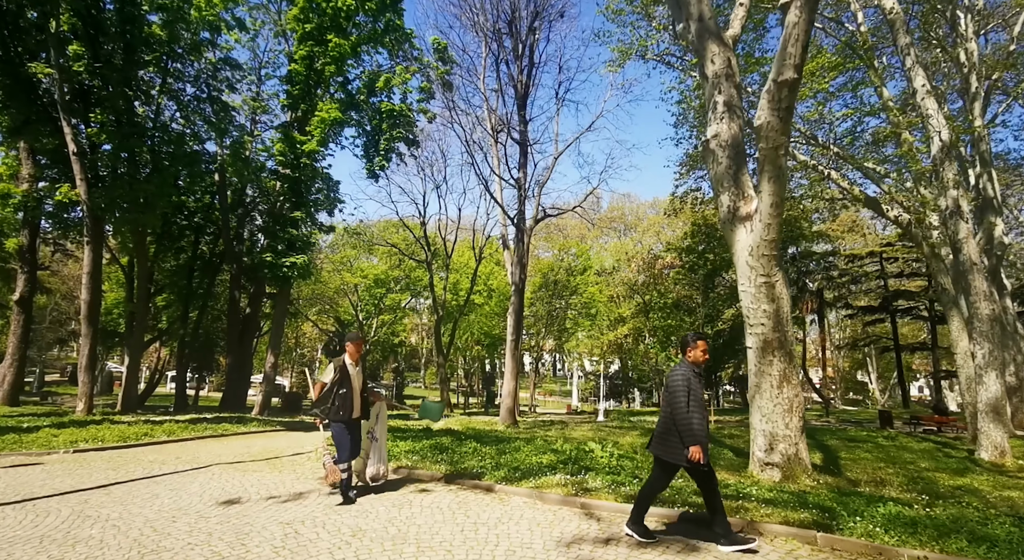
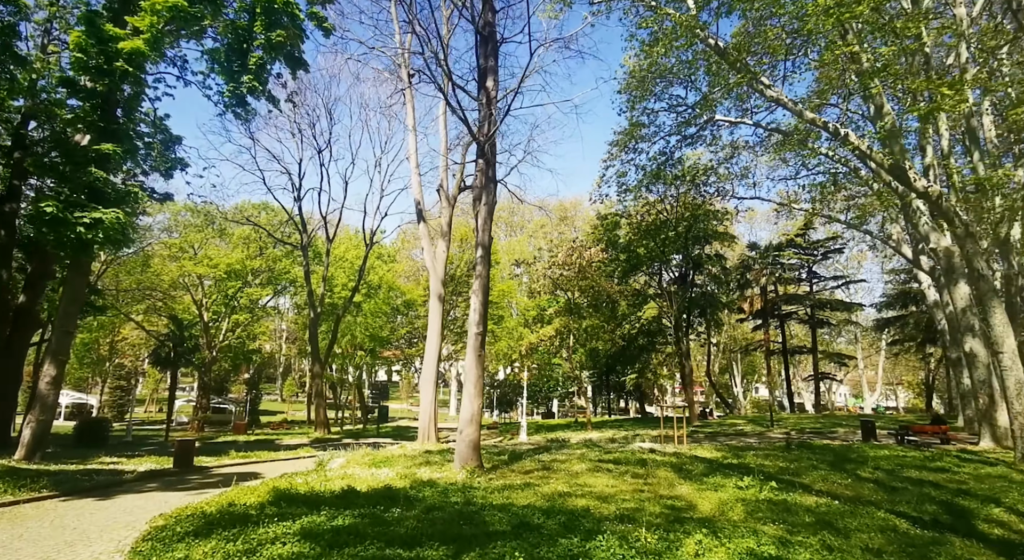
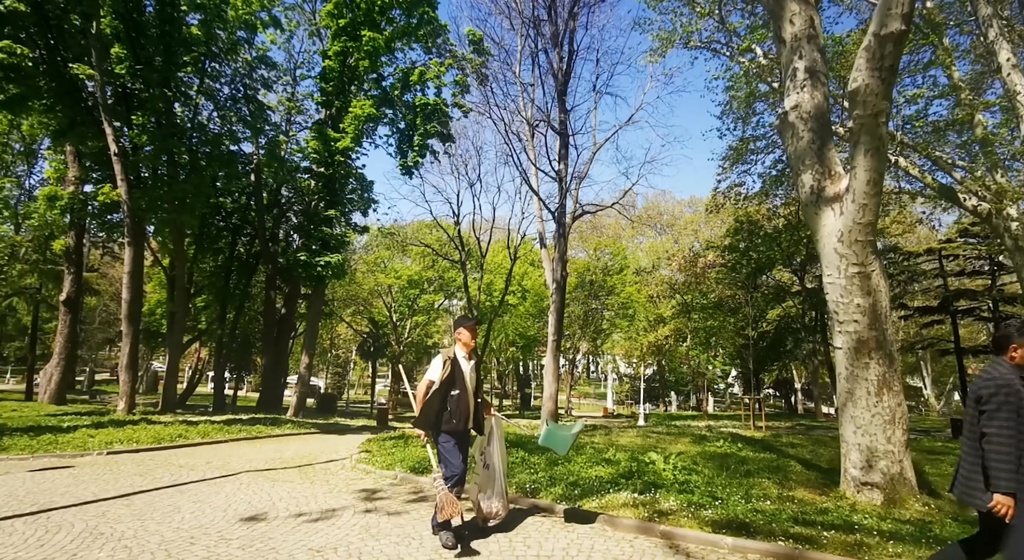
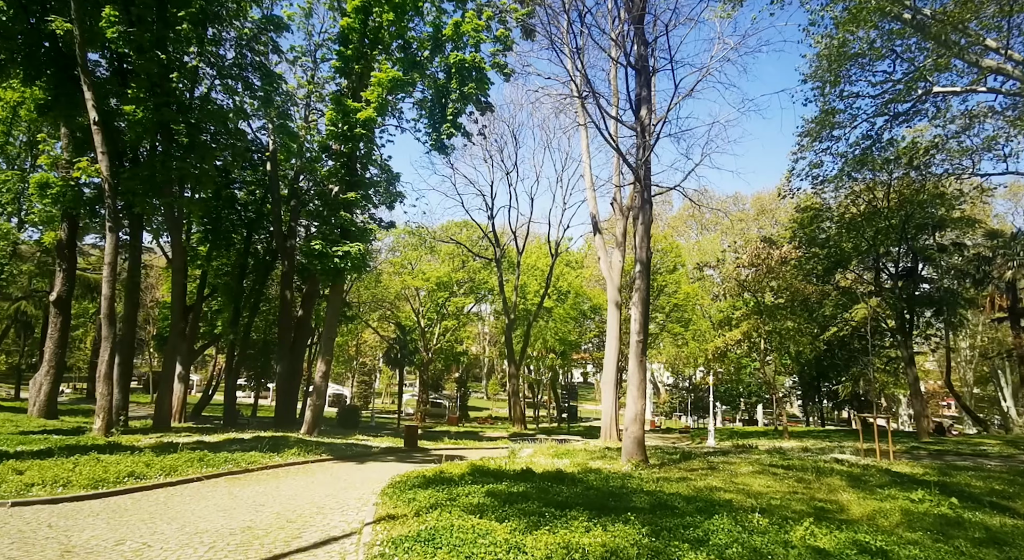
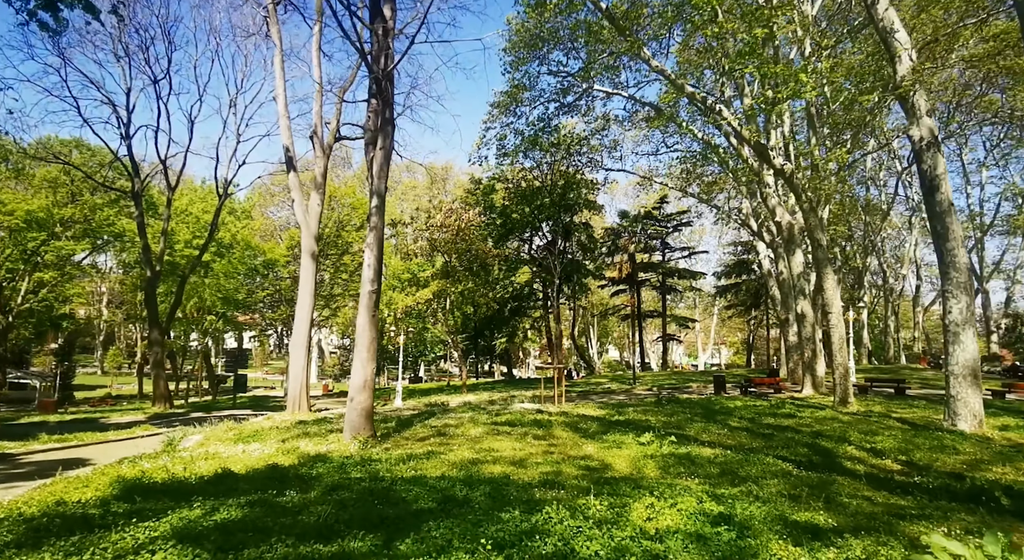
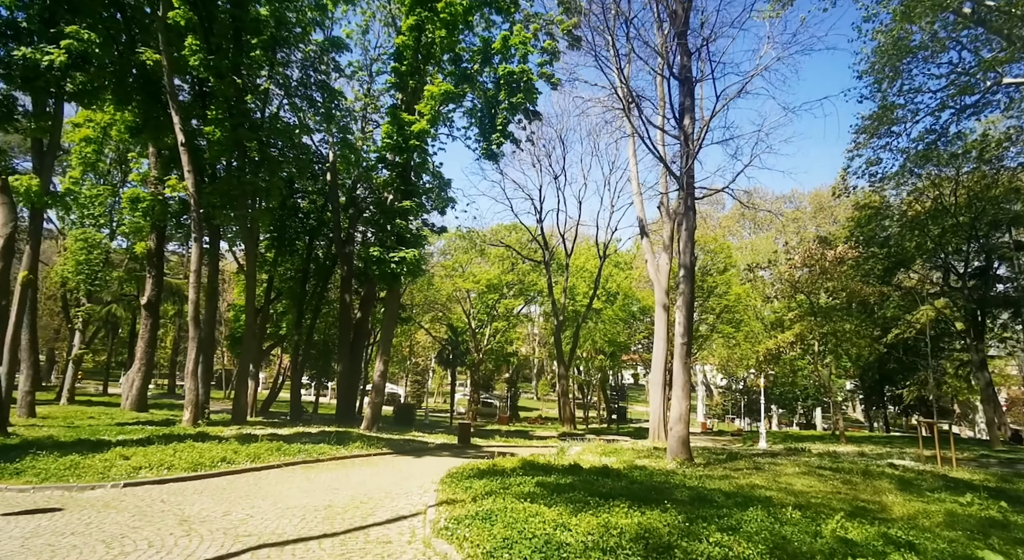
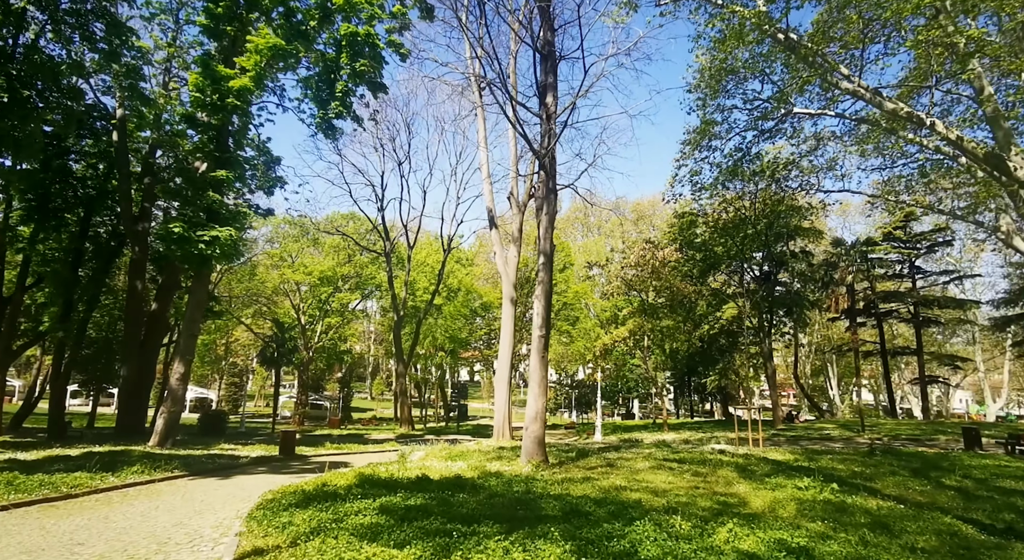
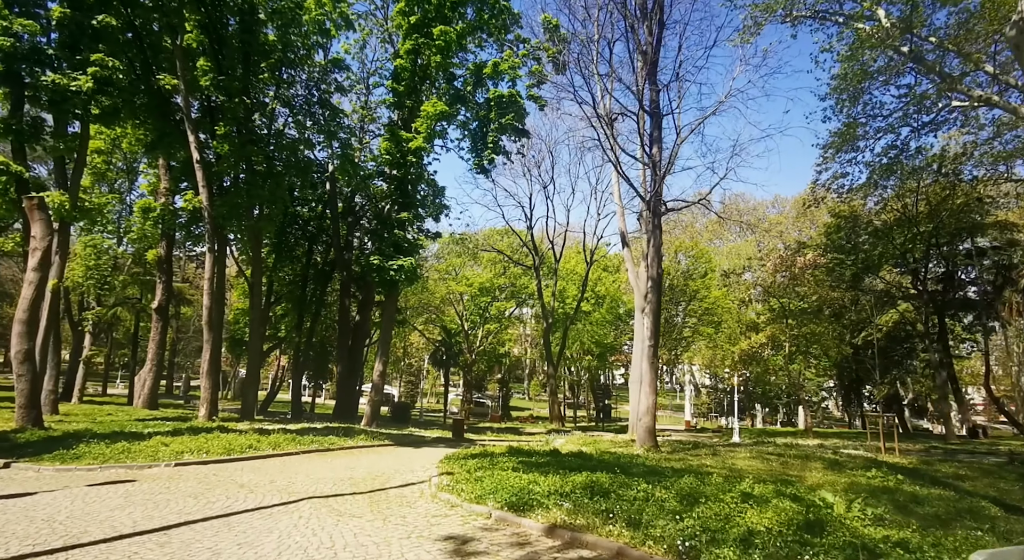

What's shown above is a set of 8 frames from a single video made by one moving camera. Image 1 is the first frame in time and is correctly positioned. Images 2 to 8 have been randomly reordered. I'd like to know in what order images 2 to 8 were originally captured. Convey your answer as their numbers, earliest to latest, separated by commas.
3, 8, 6, 4, 7, 2, 5
